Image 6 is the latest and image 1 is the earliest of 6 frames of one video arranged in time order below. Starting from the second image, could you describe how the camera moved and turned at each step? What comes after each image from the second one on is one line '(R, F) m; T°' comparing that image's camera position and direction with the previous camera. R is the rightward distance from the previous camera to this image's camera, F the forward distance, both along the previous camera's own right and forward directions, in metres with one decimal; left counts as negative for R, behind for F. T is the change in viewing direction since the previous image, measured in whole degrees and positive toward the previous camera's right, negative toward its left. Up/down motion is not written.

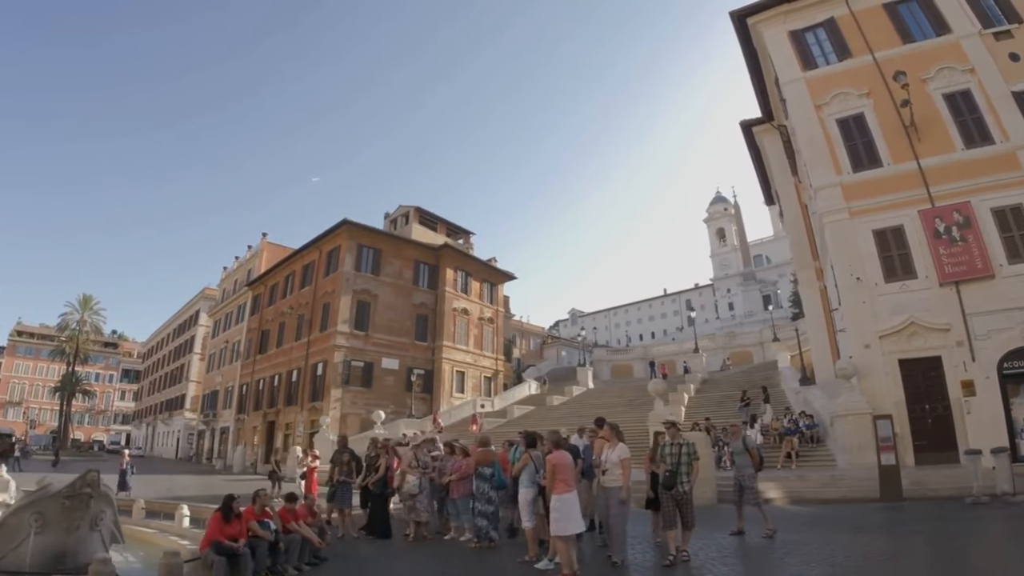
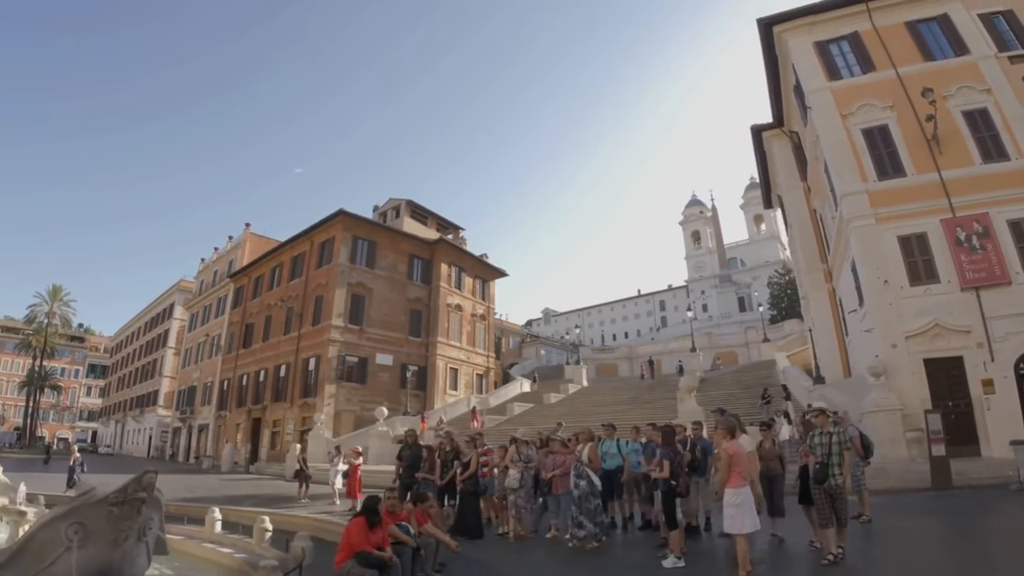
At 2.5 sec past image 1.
(-2.4, +0.2) m; +5°
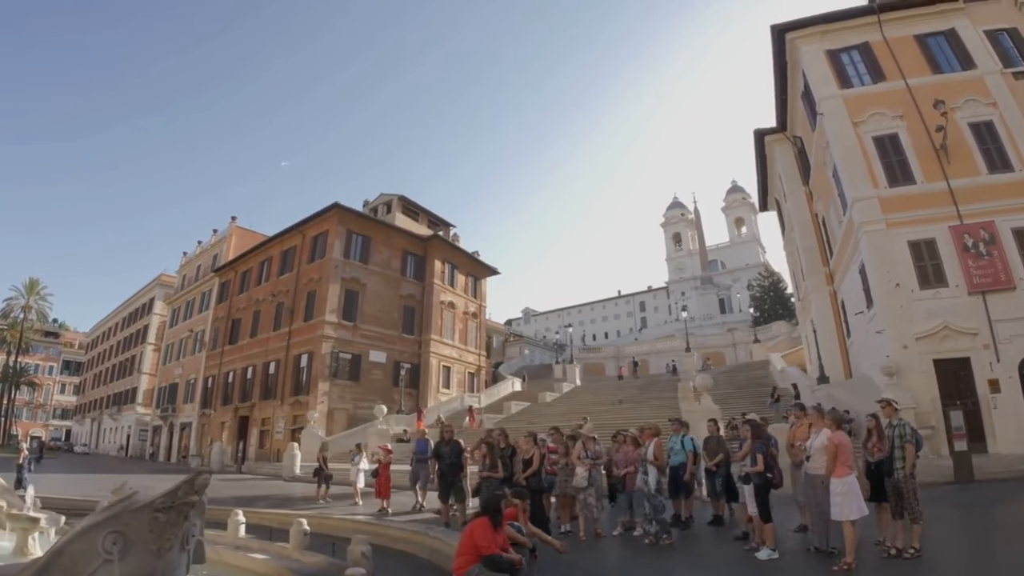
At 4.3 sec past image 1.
(-1.6, +0.2) m; +3°
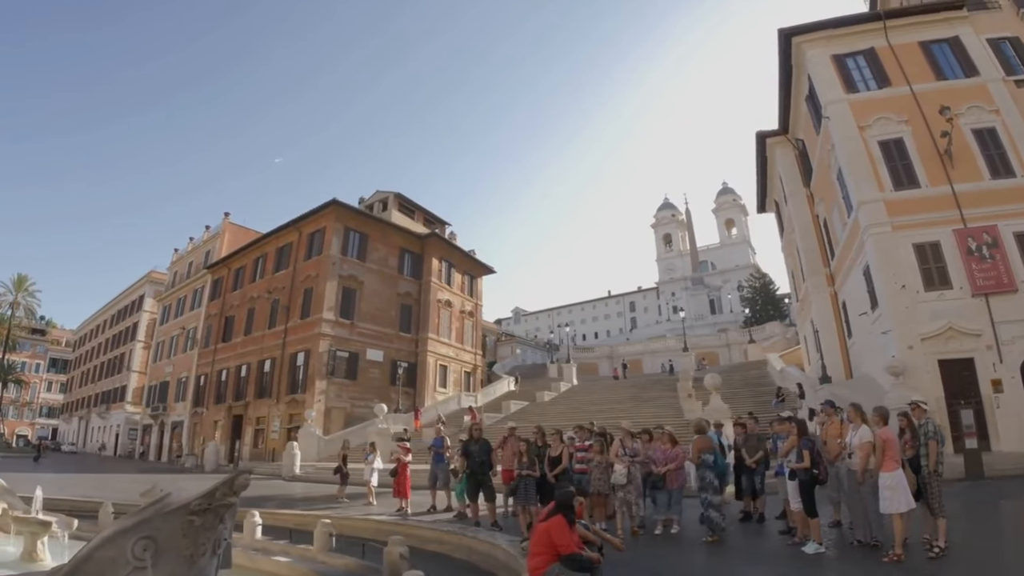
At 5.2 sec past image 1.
(-0.9, +0.1) m; +2°
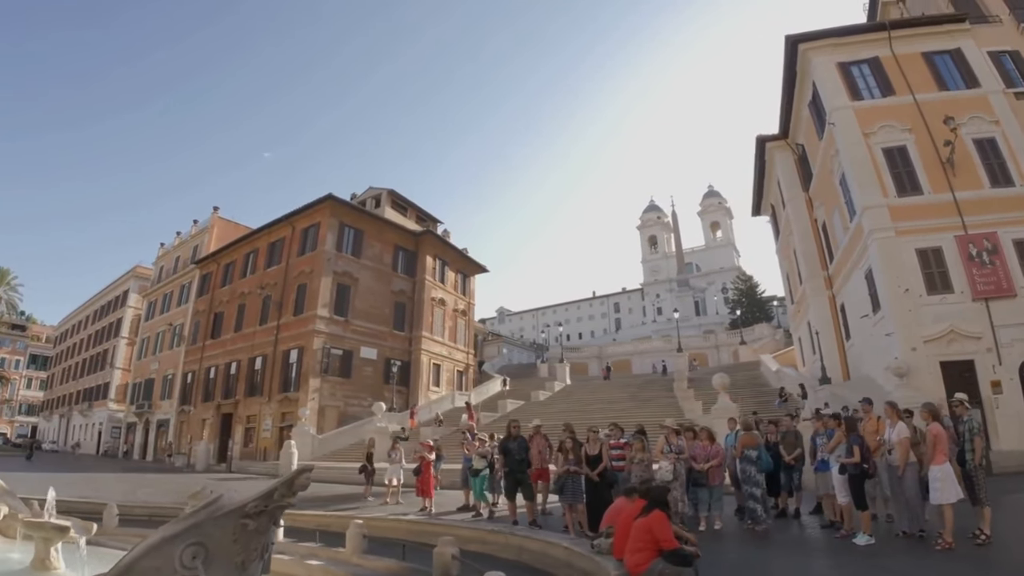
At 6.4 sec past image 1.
(-1.2, +0.1) m; +3°
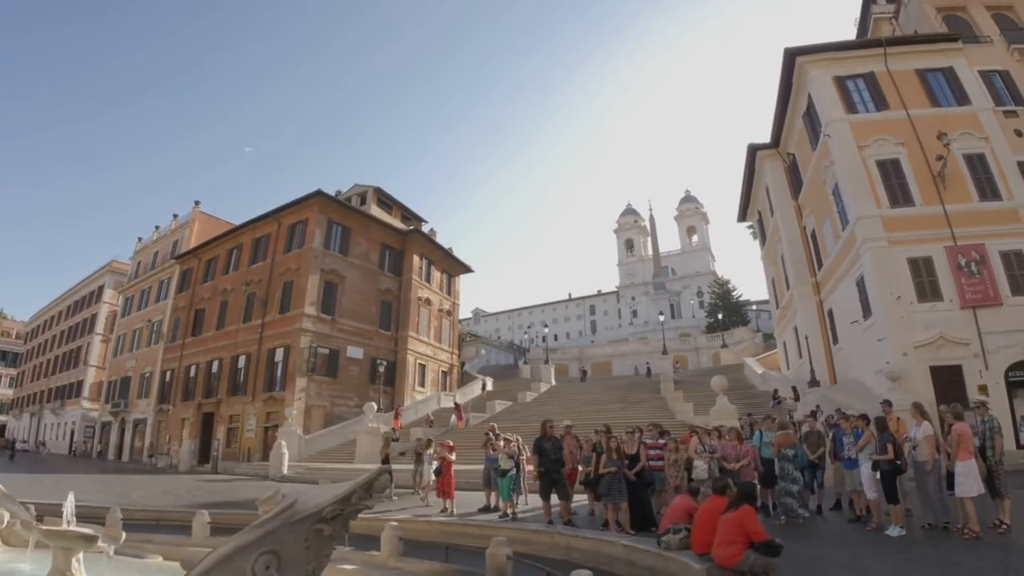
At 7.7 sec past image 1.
(-1.4, +0.1) m; +4°
